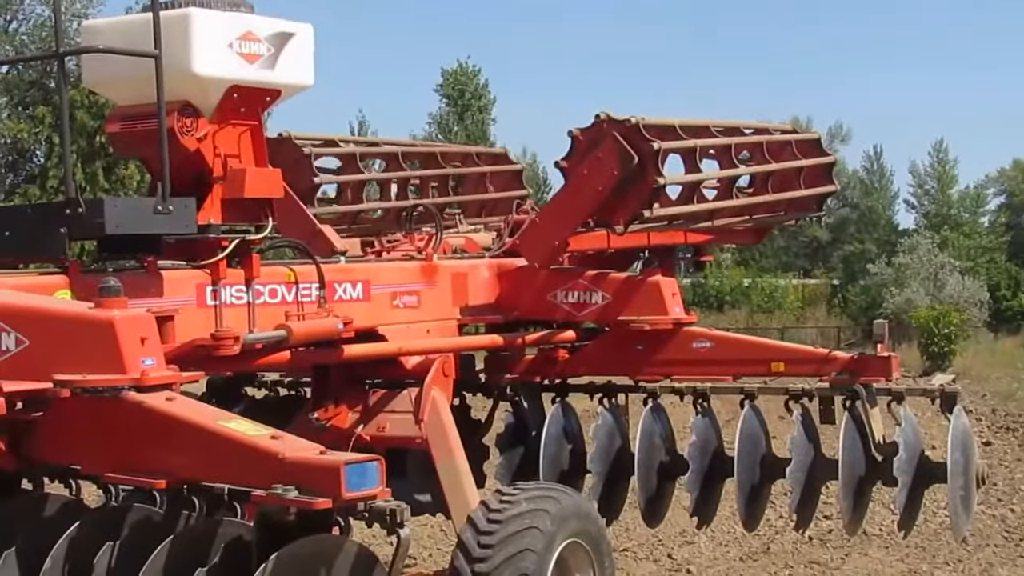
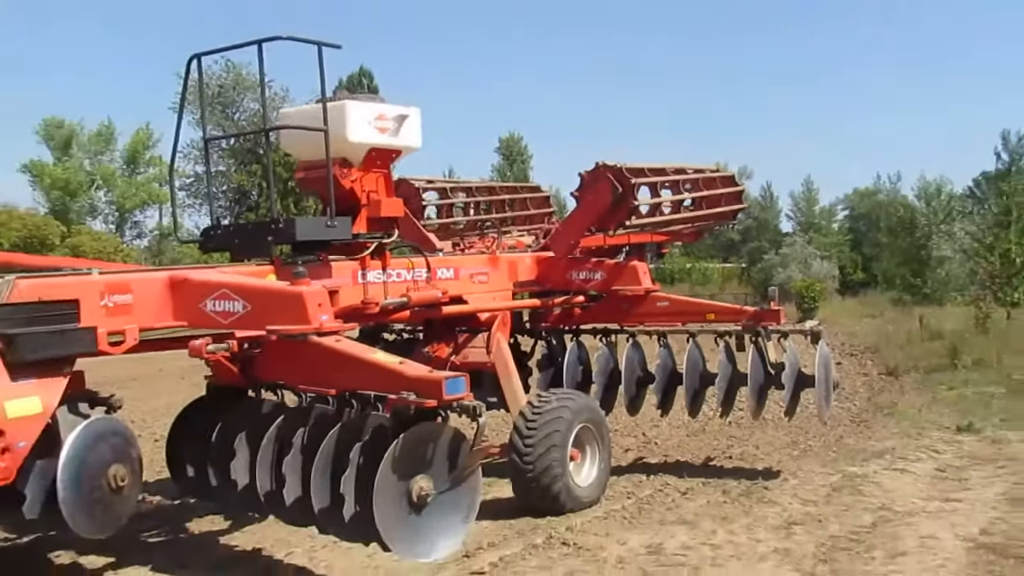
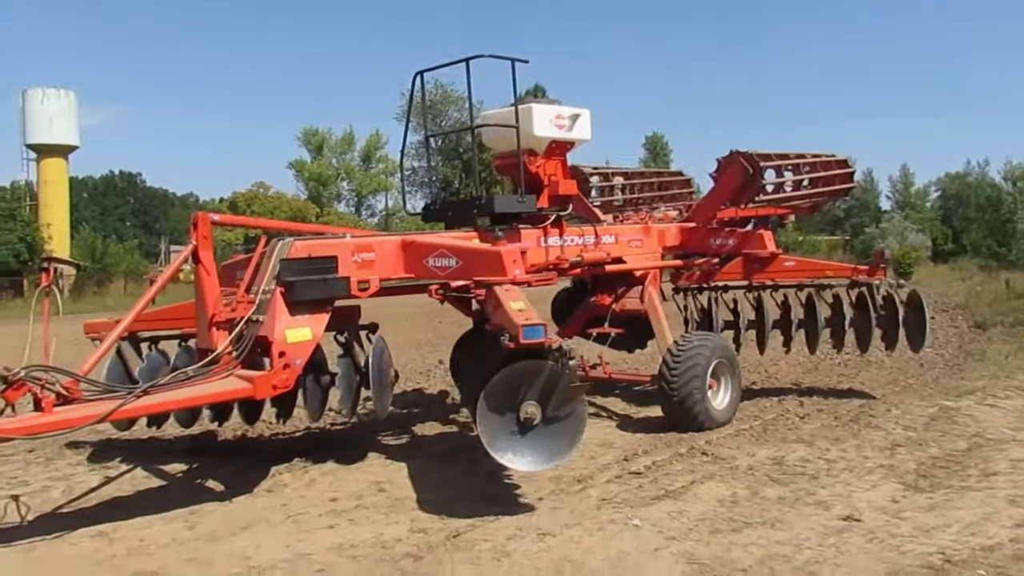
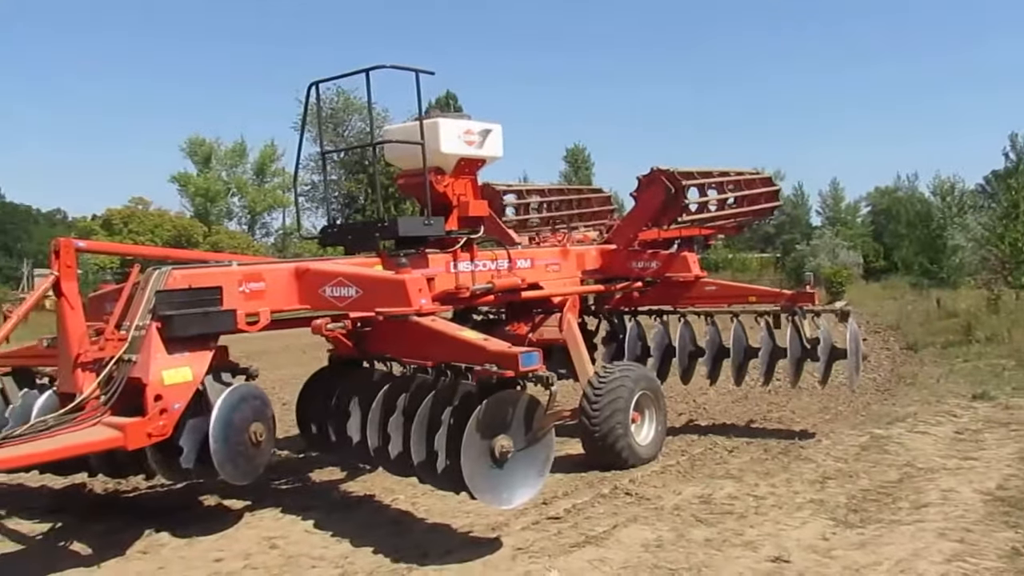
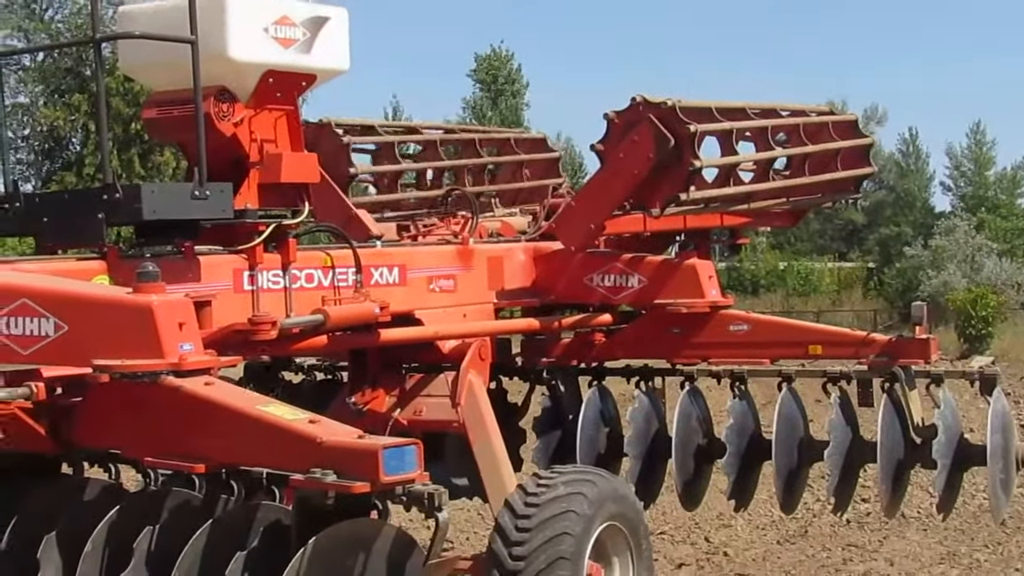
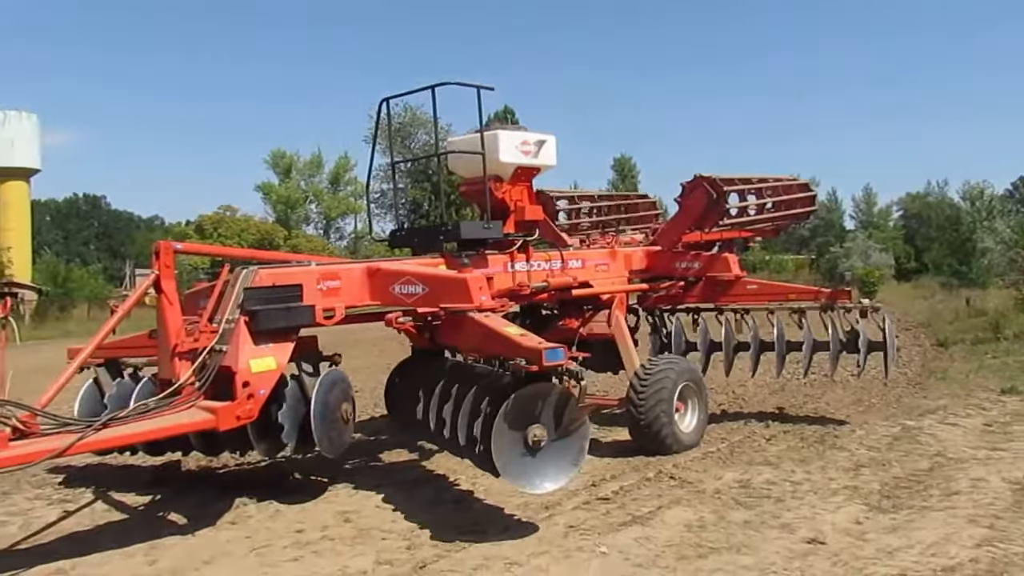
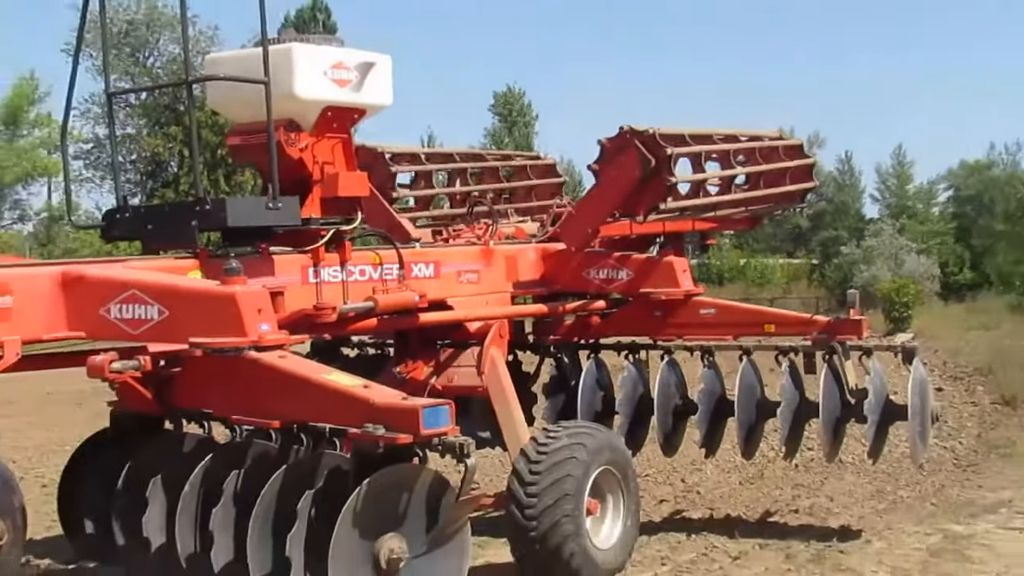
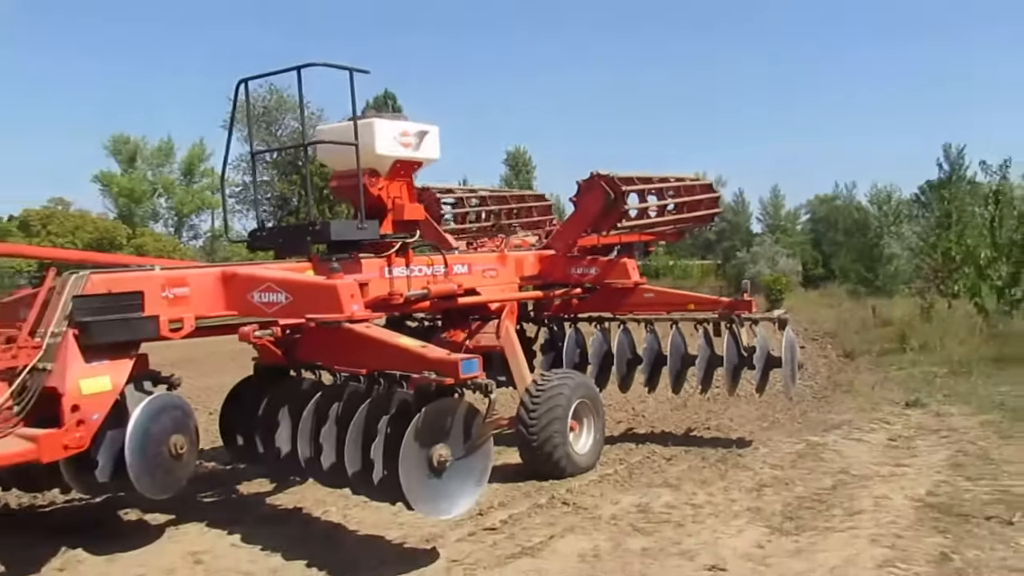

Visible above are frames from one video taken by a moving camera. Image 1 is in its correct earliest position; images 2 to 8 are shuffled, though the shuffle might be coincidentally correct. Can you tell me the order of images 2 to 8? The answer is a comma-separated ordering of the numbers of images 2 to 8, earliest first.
5, 7, 2, 8, 4, 6, 3
